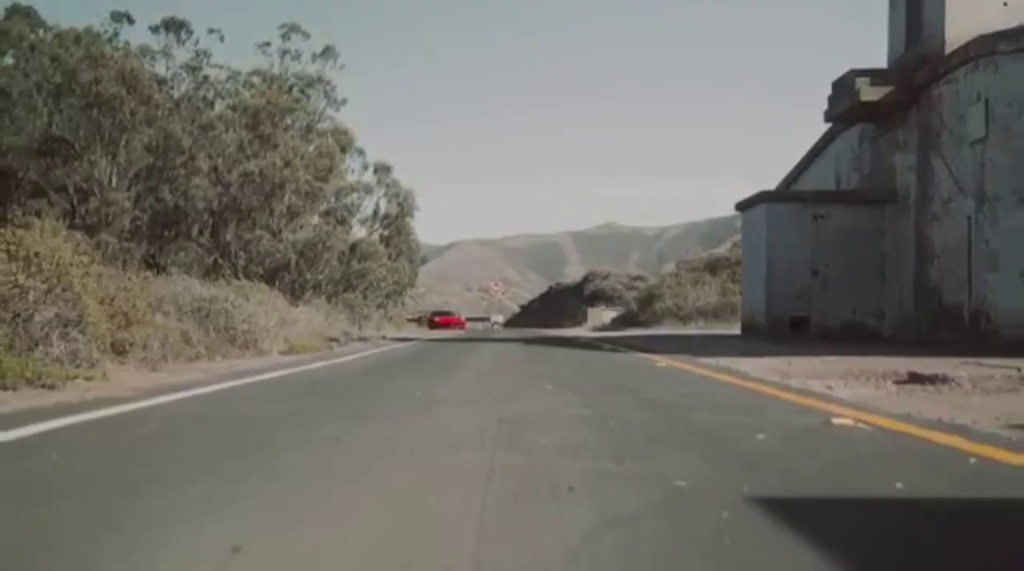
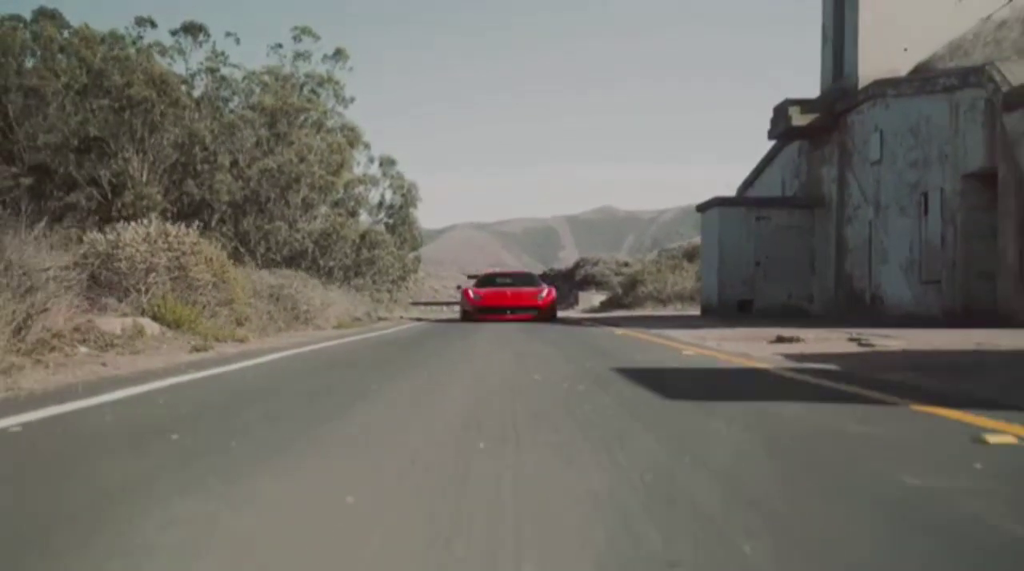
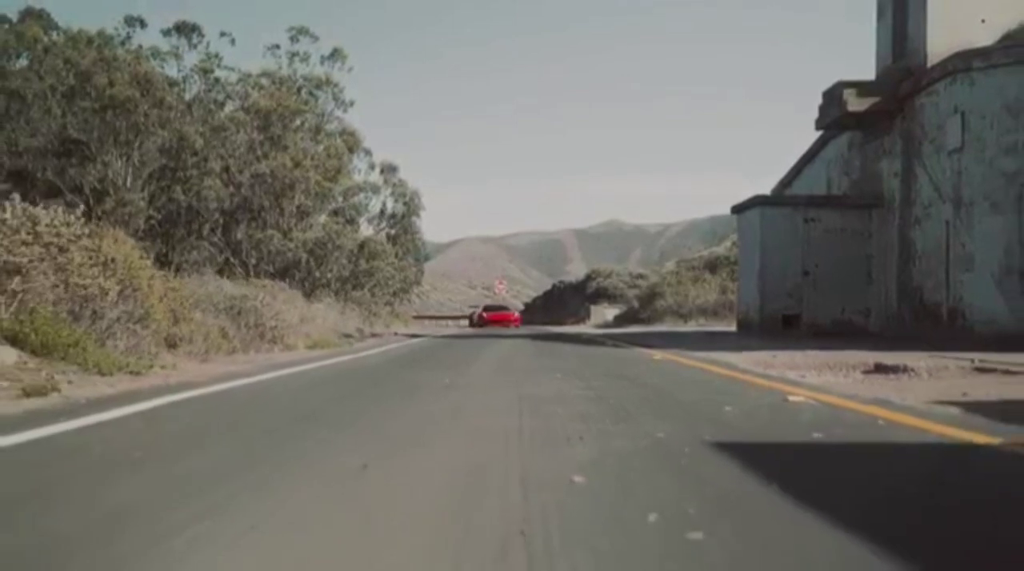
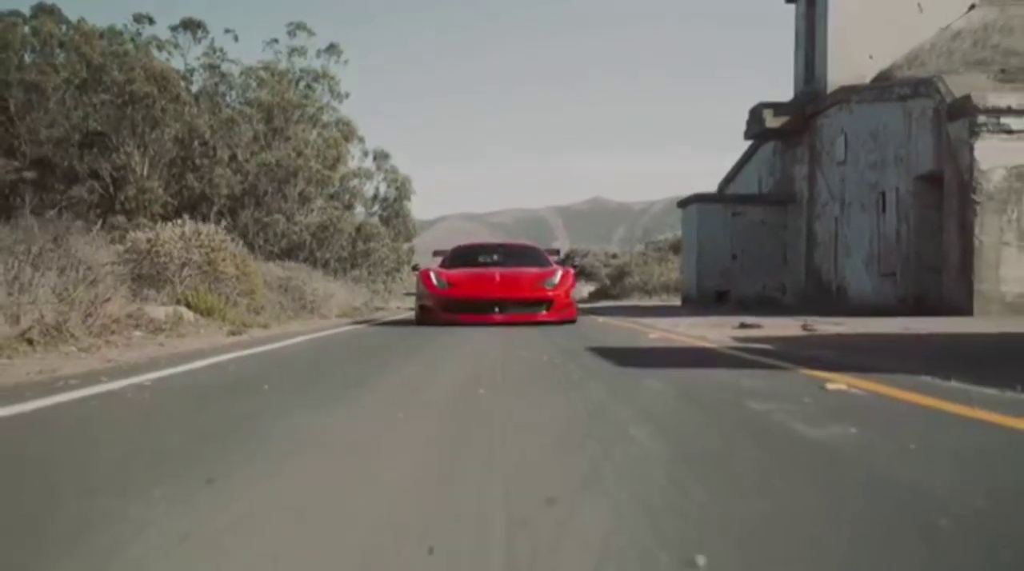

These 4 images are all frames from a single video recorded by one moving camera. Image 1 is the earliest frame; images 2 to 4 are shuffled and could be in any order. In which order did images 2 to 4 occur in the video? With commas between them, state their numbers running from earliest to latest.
3, 2, 4
